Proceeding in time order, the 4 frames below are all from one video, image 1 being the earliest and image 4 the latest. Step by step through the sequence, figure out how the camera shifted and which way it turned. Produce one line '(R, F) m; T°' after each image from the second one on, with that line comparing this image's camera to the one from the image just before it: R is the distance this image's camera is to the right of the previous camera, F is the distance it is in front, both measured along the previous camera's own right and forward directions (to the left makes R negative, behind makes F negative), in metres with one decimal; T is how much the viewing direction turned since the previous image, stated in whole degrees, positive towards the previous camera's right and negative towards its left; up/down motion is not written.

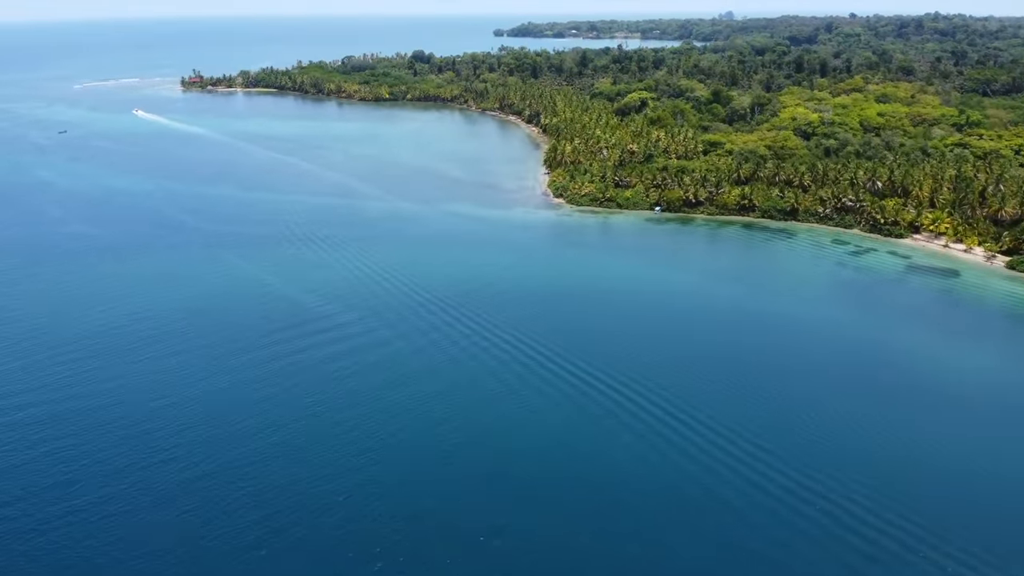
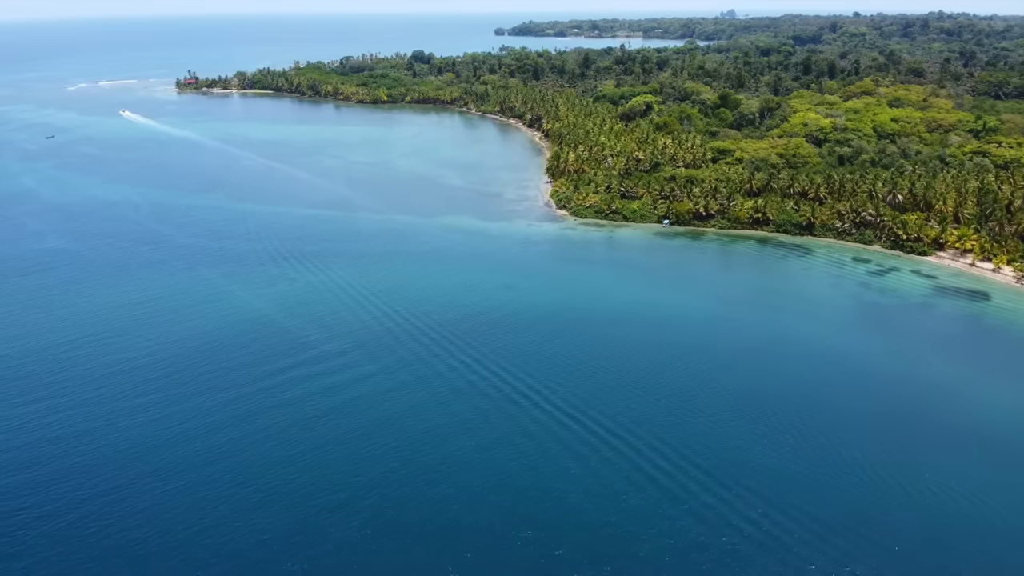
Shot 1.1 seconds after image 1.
(0.0, +3.0) m; 0°
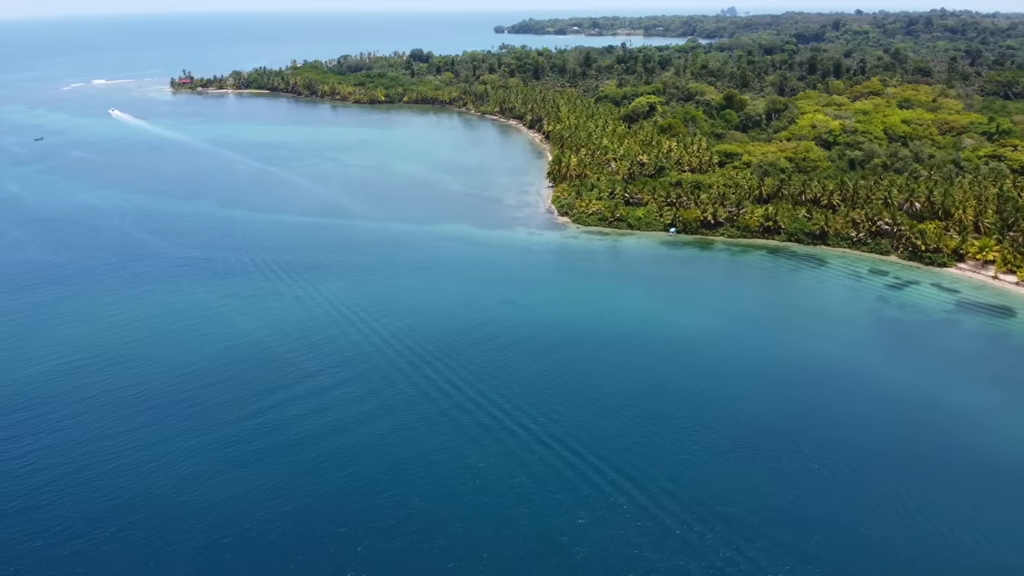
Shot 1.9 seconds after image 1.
(0.0, +2.4) m; 0°
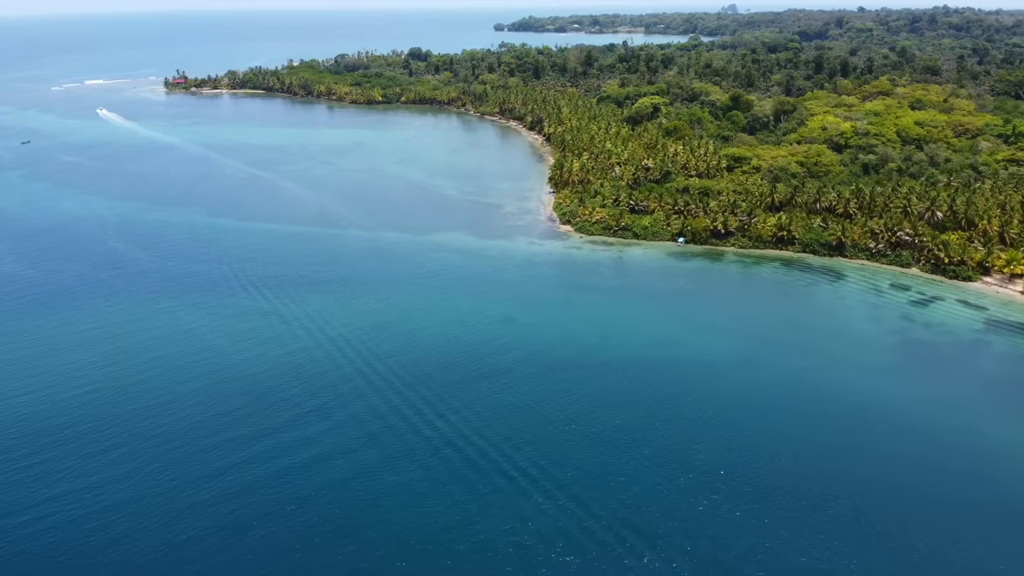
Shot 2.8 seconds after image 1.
(0.0, +2.8) m; 0°
